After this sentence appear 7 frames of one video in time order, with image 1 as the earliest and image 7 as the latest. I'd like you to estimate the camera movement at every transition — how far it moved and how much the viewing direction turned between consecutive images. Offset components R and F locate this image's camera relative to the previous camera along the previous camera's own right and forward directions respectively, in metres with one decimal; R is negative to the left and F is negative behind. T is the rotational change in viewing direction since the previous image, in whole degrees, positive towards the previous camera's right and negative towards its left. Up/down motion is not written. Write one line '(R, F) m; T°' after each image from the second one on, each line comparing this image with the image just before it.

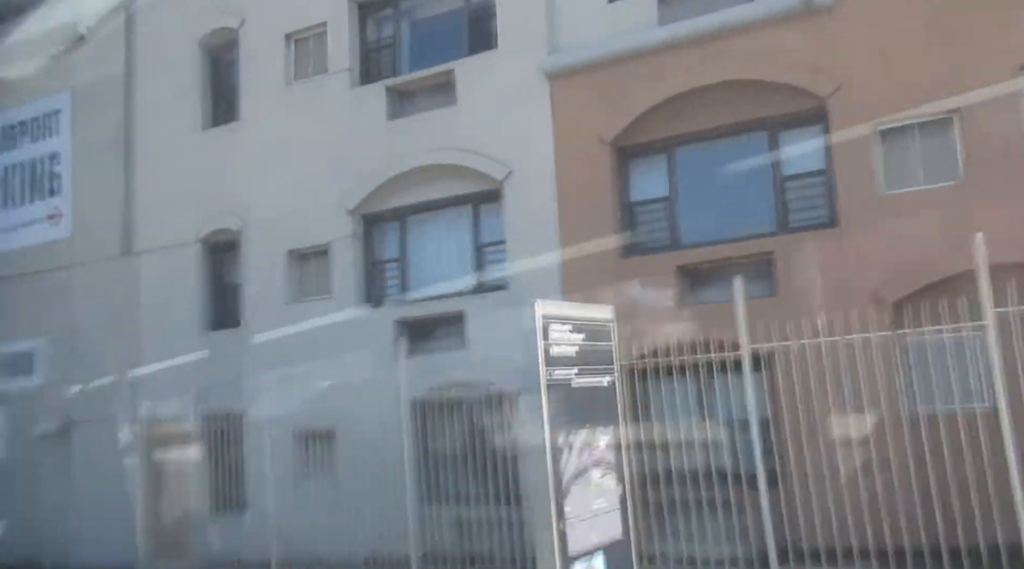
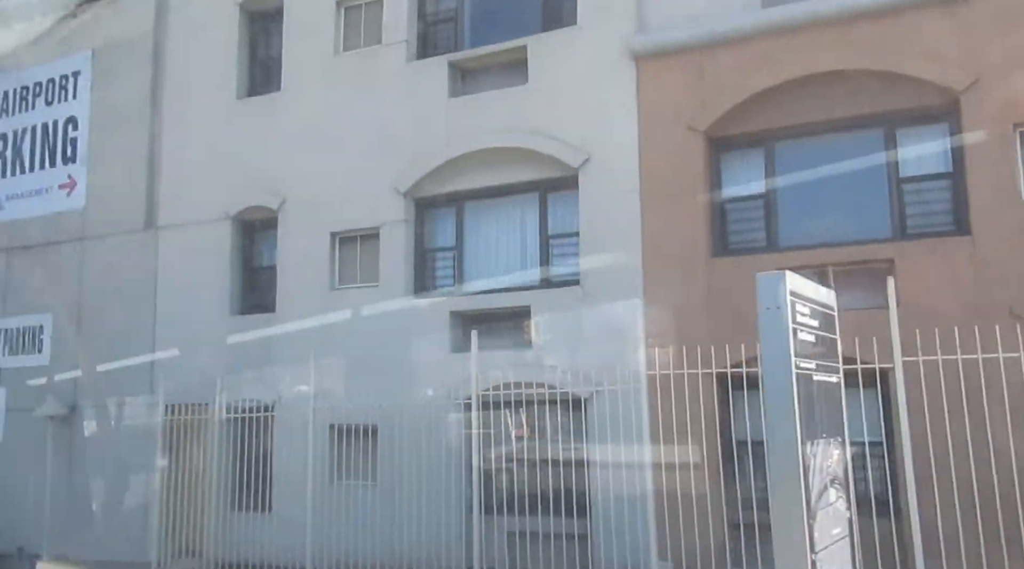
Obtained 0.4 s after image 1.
(-1.0, +0.8) m; +1°
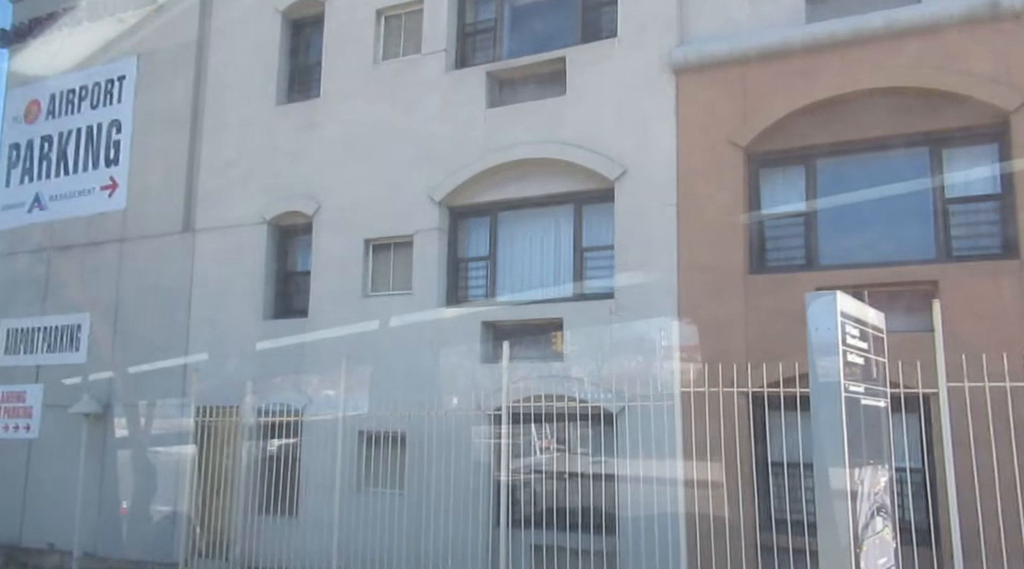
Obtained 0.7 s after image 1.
(0.0, 0.0) m; -2°
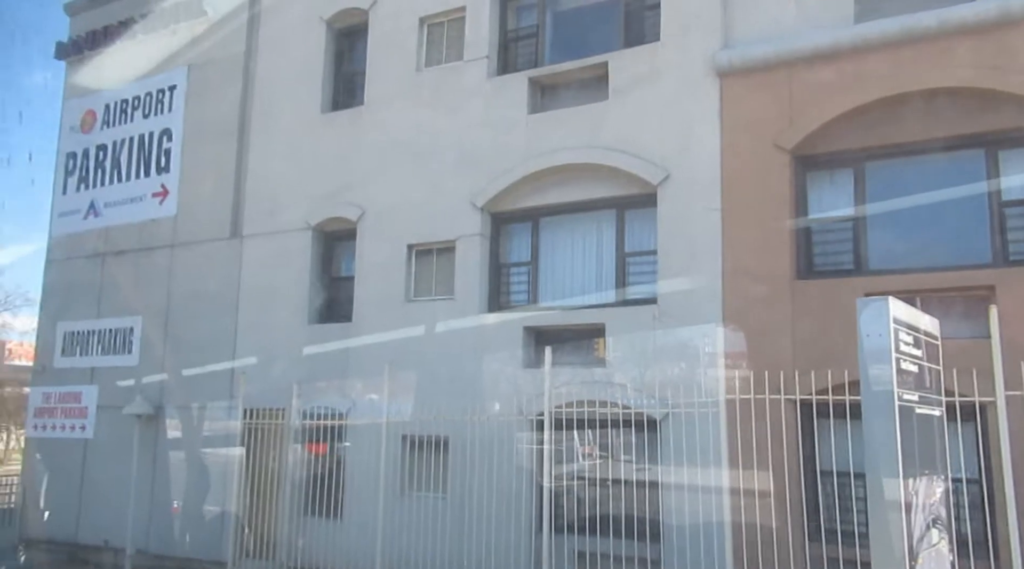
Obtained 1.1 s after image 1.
(0.0, 0.0) m; -3°
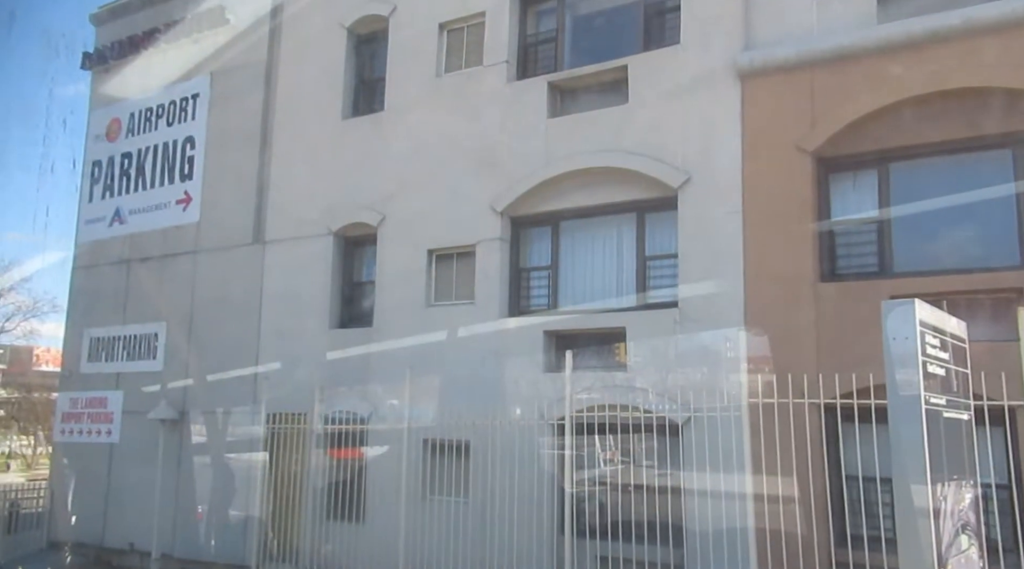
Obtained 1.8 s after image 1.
(0.0, 0.0) m; -1°
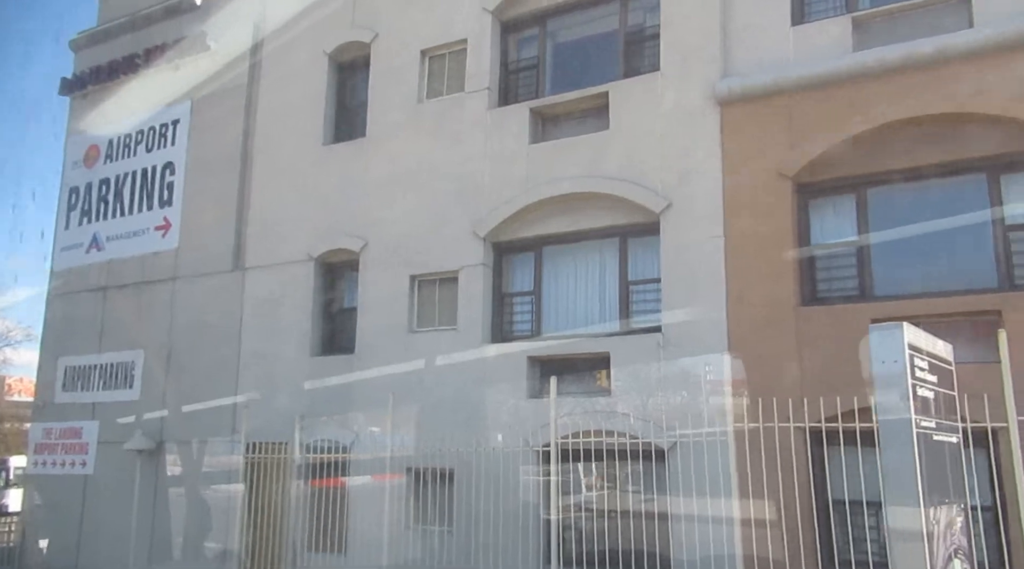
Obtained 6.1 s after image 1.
(0.0, 0.0) m; +1°
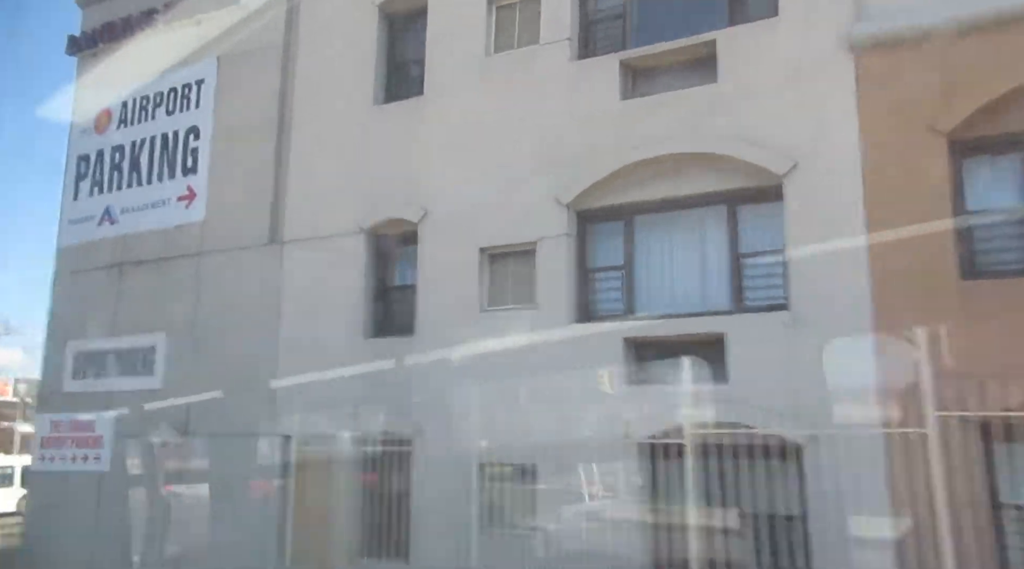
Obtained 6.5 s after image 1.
(-1.2, +1.2) m; +1°
